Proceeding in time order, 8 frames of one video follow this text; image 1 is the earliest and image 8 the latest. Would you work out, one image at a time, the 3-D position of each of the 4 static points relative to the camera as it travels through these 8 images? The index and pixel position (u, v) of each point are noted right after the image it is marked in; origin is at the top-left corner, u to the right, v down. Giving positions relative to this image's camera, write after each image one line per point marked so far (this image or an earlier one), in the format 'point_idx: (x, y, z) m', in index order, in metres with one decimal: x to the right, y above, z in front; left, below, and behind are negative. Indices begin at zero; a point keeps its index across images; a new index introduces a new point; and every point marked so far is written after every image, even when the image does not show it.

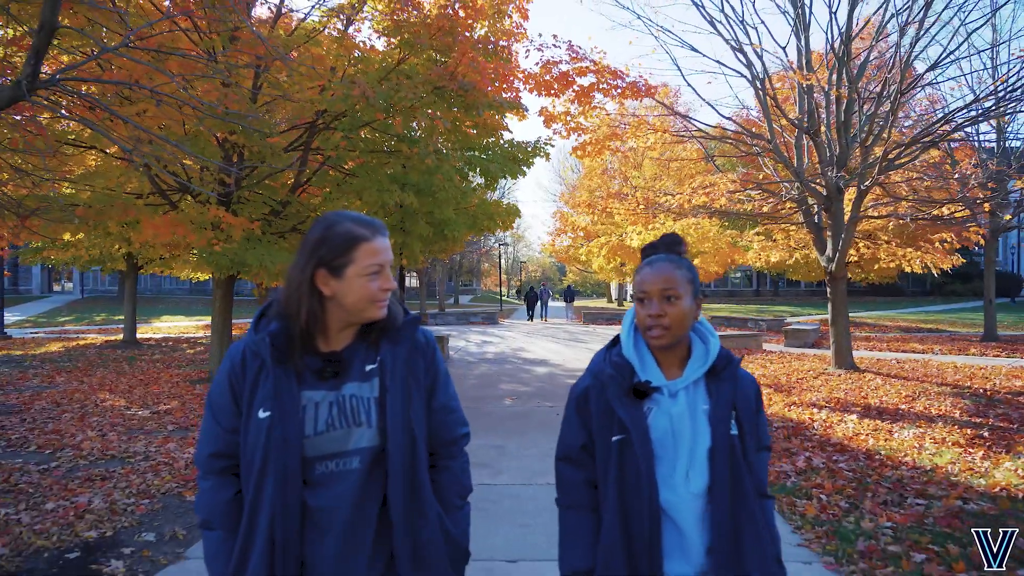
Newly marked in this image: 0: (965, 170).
0: (+7.2, +1.9, +11.4) m
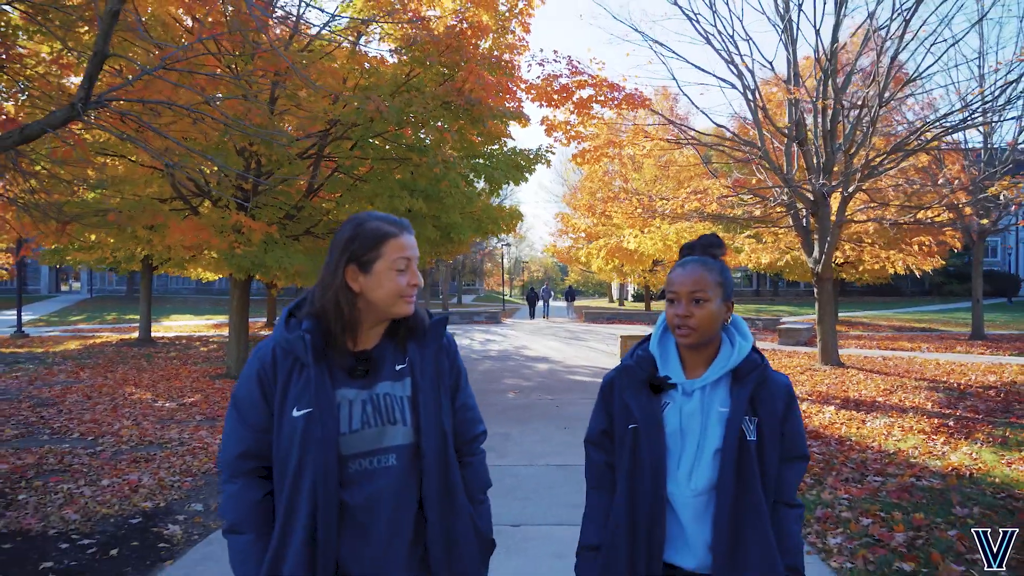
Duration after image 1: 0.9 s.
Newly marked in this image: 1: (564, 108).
0: (+7.3, +1.9, +11.9) m
1: (+0.7, +2.5, +9.9) m
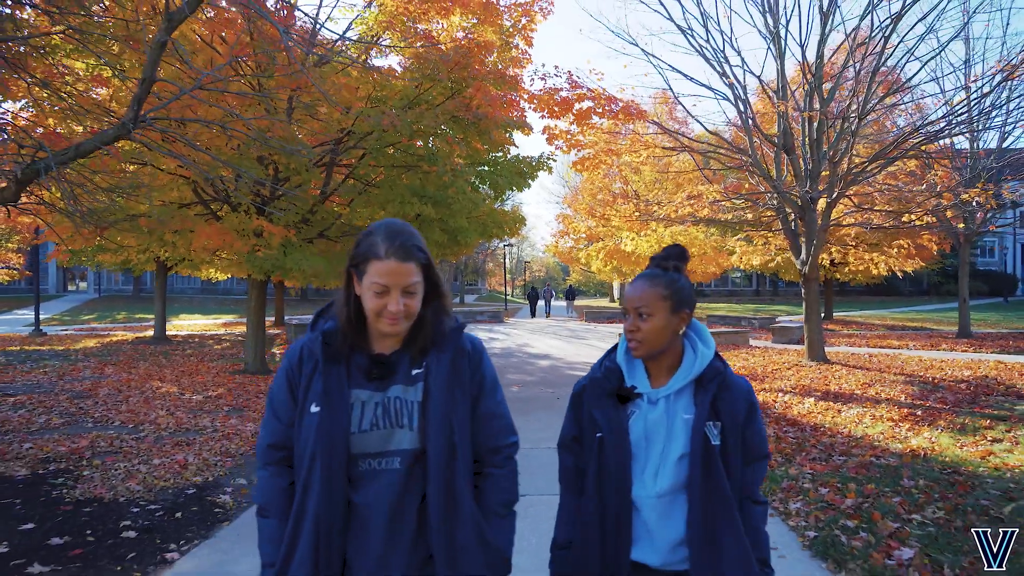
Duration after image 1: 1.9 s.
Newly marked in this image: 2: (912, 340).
0: (+7.3, +1.9, +12.5) m
1: (+0.8, +2.5, +10.5) m
2: (+8.8, -1.2, +15.8) m
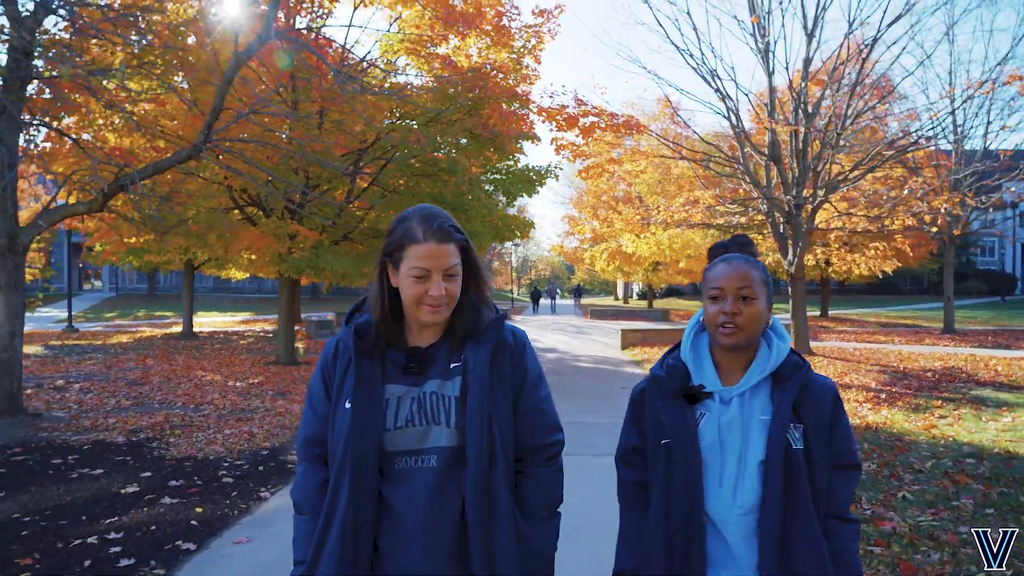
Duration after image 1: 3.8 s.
0: (+7.5, +1.9, +13.5) m
1: (+0.9, +2.5, +11.5) m
2: (+9.0, -1.1, +16.7) m
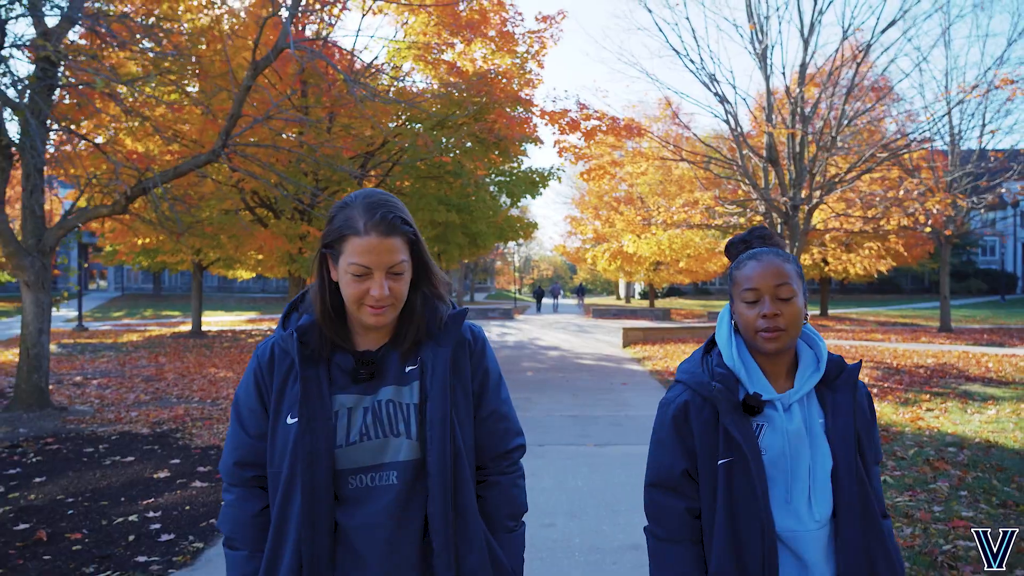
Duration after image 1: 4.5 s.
0: (+7.6, +1.9, +13.7) m
1: (+1.0, +2.5, +11.8) m
2: (+9.0, -1.1, +17.0) m
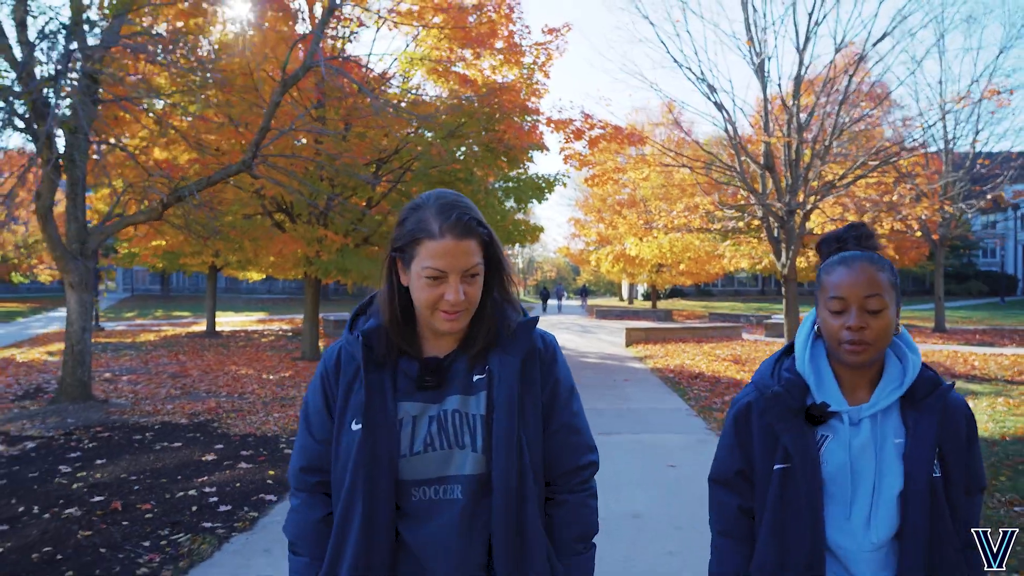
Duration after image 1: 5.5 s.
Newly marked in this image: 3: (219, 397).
0: (+7.7, +1.9, +14.2) m
1: (+1.1, +2.5, +12.3) m
2: (+9.2, -1.1, +17.4) m
3: (-3.5, -1.3, +8.6) m
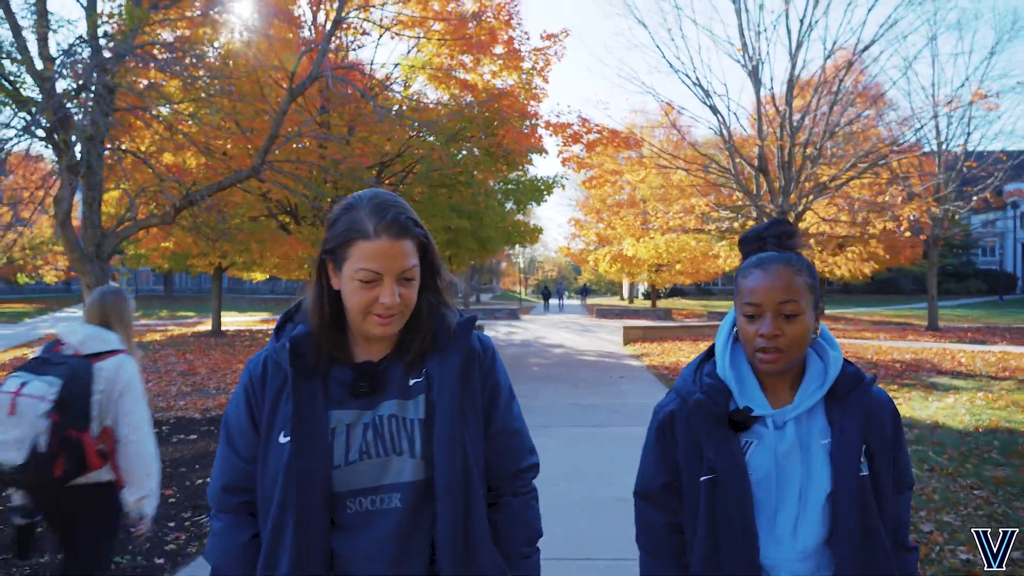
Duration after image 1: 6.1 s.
0: (+7.7, +1.9, +14.5) m
1: (+1.1, +2.5, +12.6) m
2: (+9.2, -1.1, +17.7) m
3: (-3.5, -1.3, +8.9) m
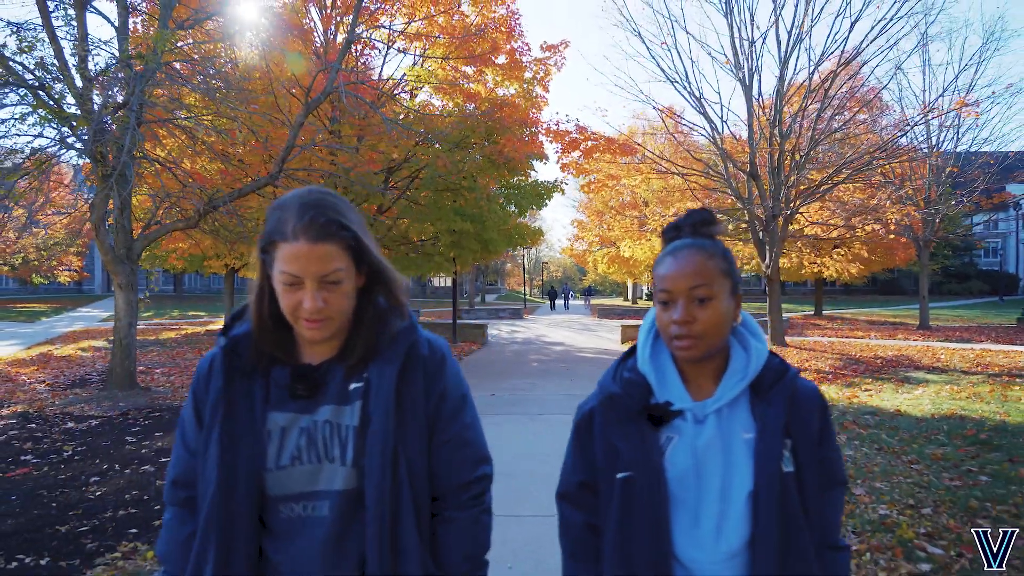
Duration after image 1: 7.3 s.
0: (+7.8, +1.9, +15.1) m
1: (+1.1, +2.5, +13.2) m
2: (+9.3, -1.1, +18.3) m
3: (-3.5, -1.3, +9.5) m
